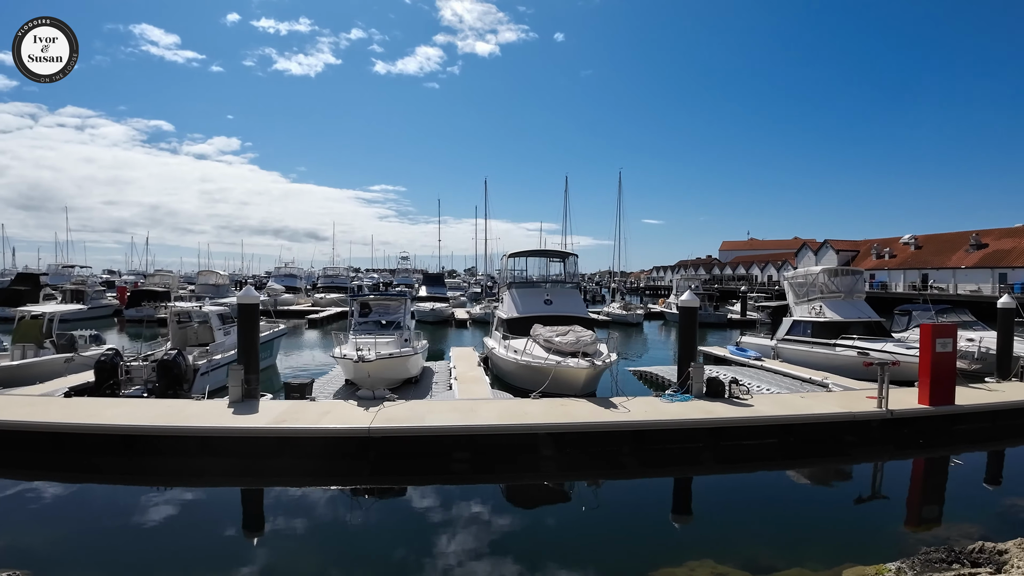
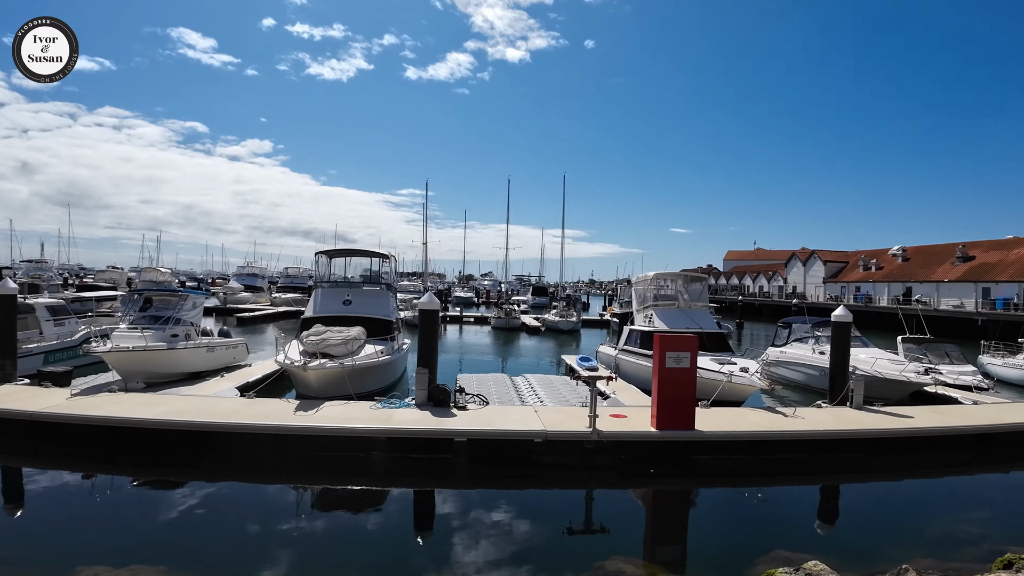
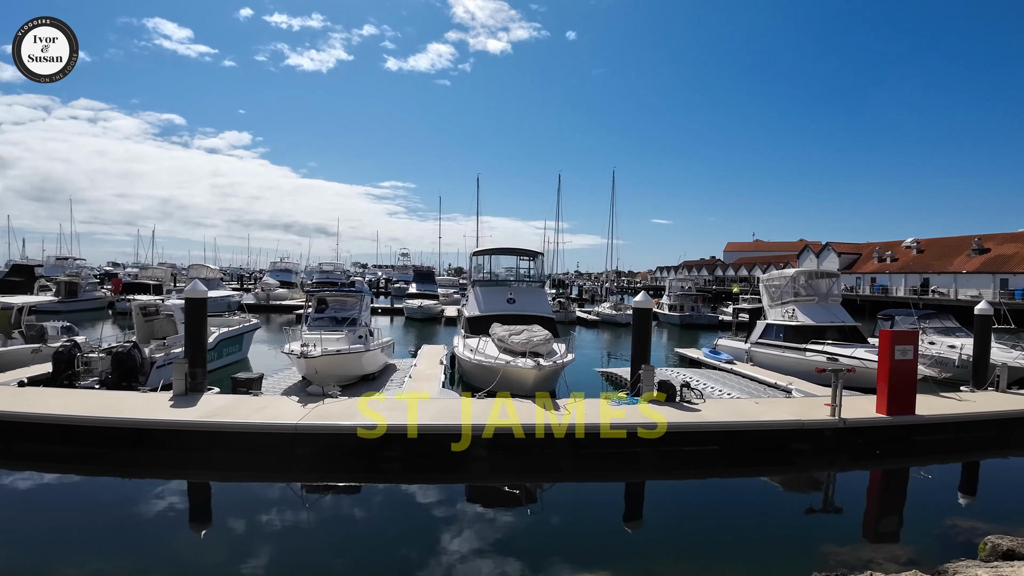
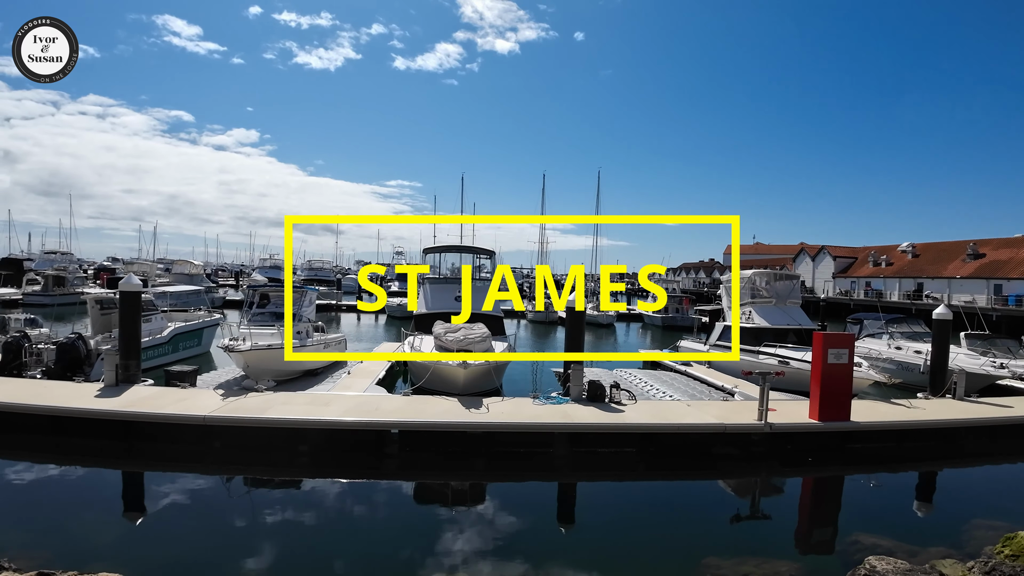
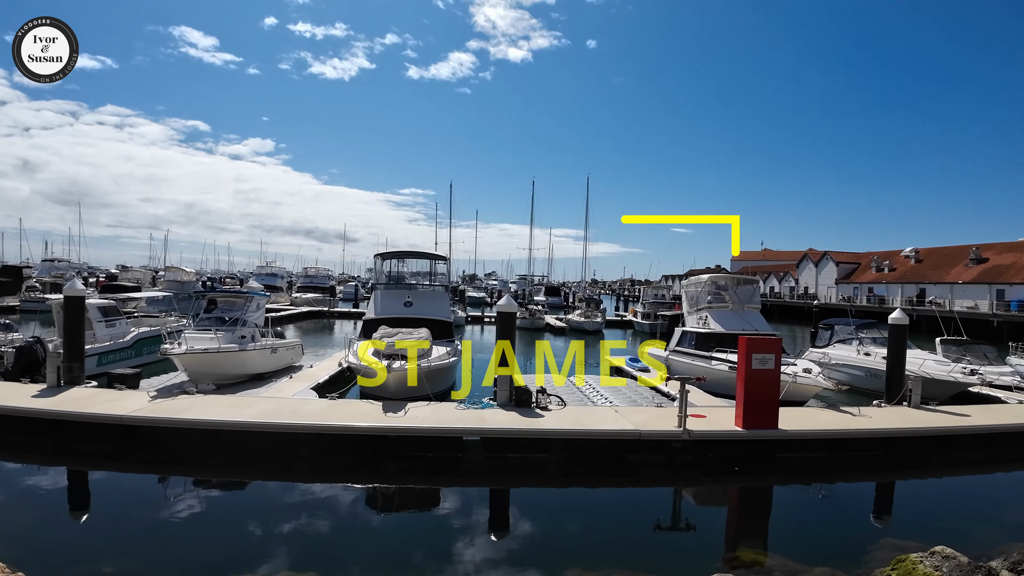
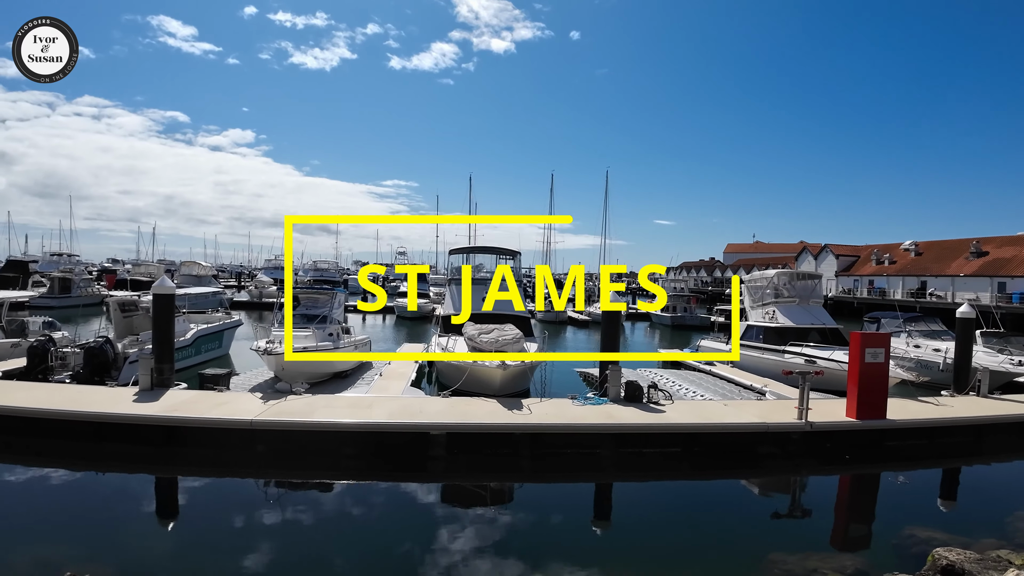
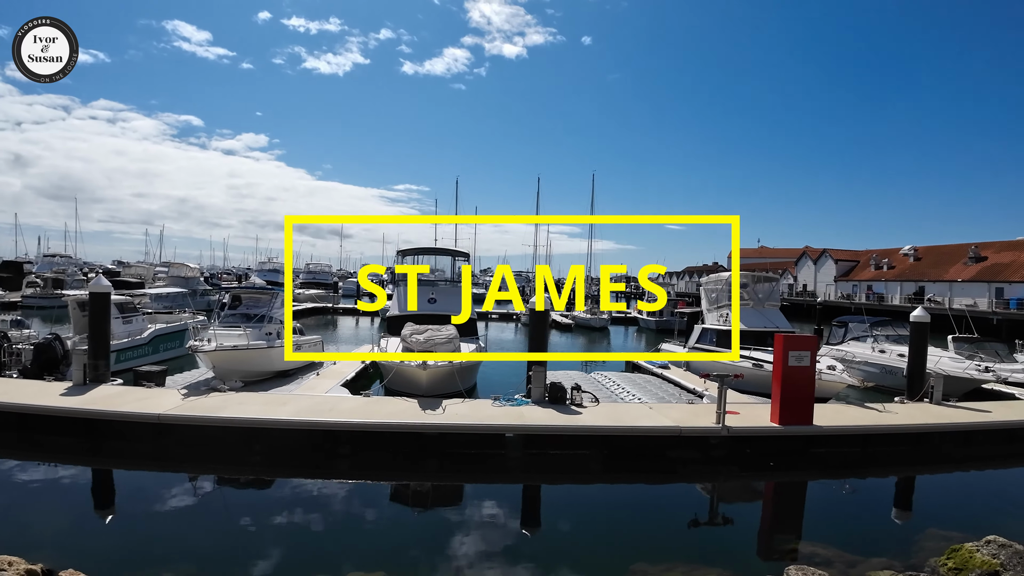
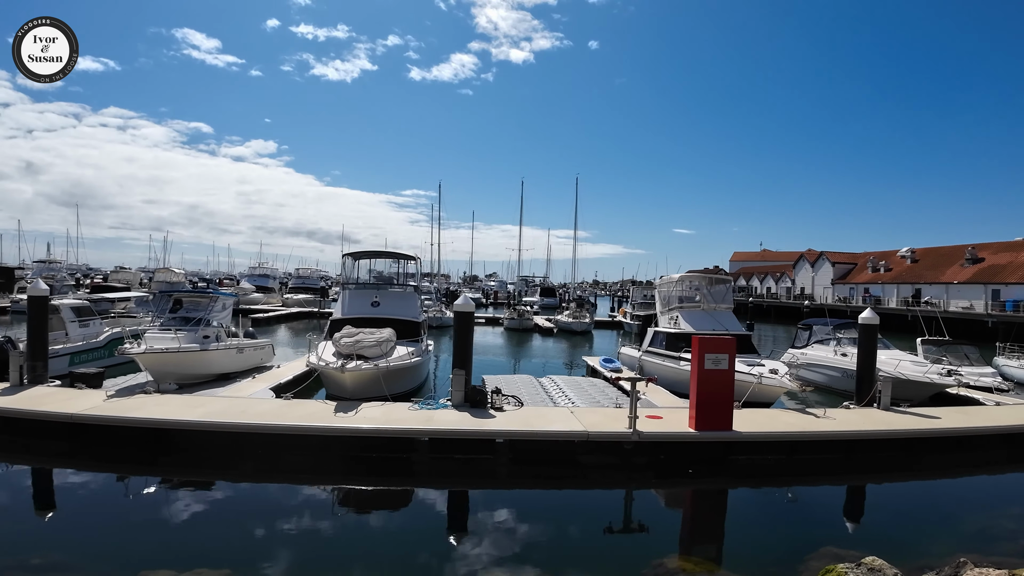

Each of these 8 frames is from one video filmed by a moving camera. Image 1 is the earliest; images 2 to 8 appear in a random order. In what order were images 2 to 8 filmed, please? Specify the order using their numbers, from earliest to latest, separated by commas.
3, 6, 4, 7, 5, 8, 2
